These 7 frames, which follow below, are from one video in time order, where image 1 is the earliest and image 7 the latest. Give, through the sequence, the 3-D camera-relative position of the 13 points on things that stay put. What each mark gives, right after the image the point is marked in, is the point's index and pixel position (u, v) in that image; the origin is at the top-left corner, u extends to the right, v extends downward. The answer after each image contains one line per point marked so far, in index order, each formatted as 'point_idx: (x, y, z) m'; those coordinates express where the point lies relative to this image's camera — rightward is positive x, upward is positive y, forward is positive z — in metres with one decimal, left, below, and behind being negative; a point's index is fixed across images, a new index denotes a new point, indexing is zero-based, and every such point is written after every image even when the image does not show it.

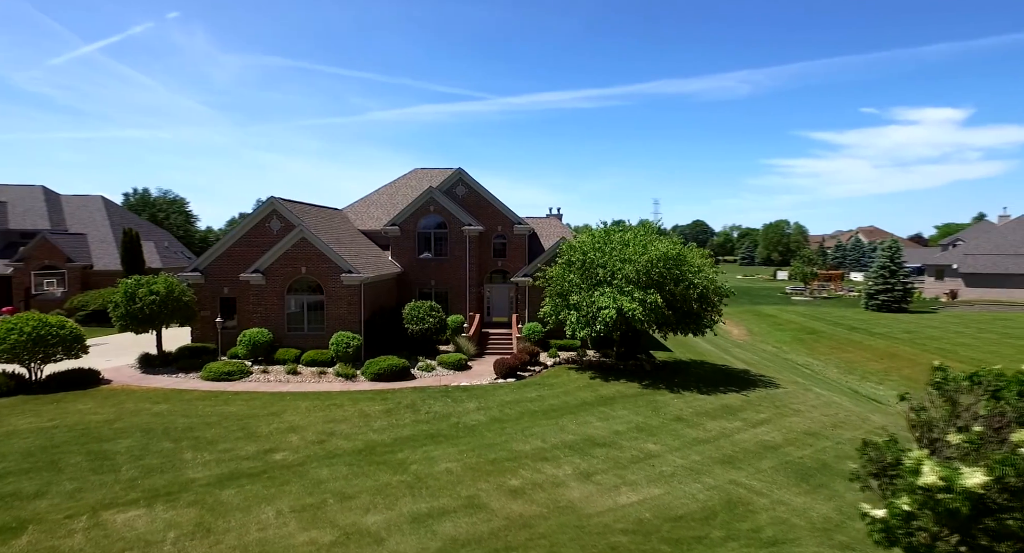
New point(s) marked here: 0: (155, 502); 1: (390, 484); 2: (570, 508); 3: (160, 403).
0: (-6.7, -4.2, +11.3) m
1: (-2.5, -4.3, +12.3) m
2: (+1.2, -4.4, +11.3) m
3: (-10.7, -3.9, +18.1) m
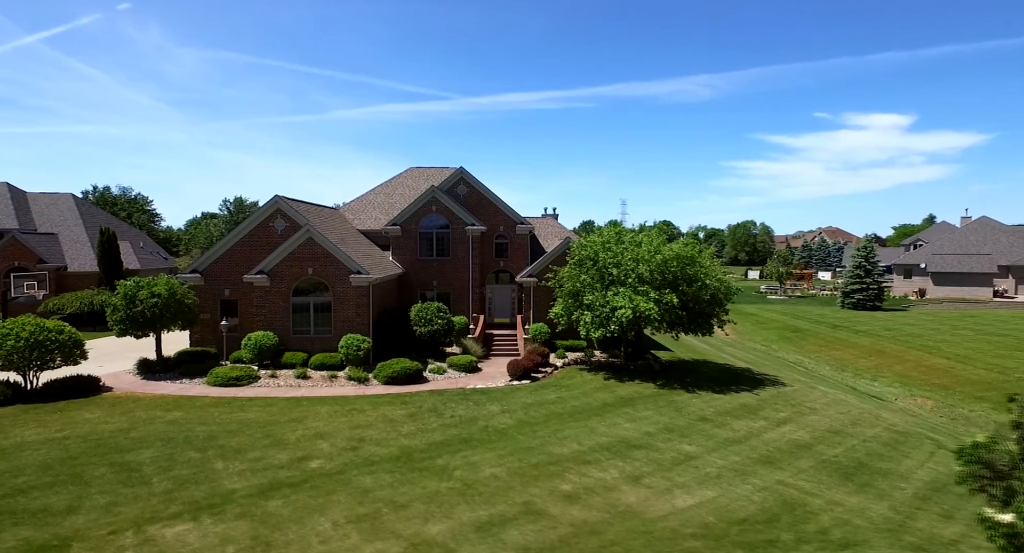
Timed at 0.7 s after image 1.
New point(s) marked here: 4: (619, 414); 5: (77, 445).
0: (-5.6, -4.3, +10.7) m
1: (-1.4, -4.3, +11.9) m
2: (+2.3, -4.4, +11.1) m
3: (-9.9, -3.9, +17.3) m
4: (+3.5, -4.4, +18.9) m
5: (-10.4, -4.0, +14.3) m
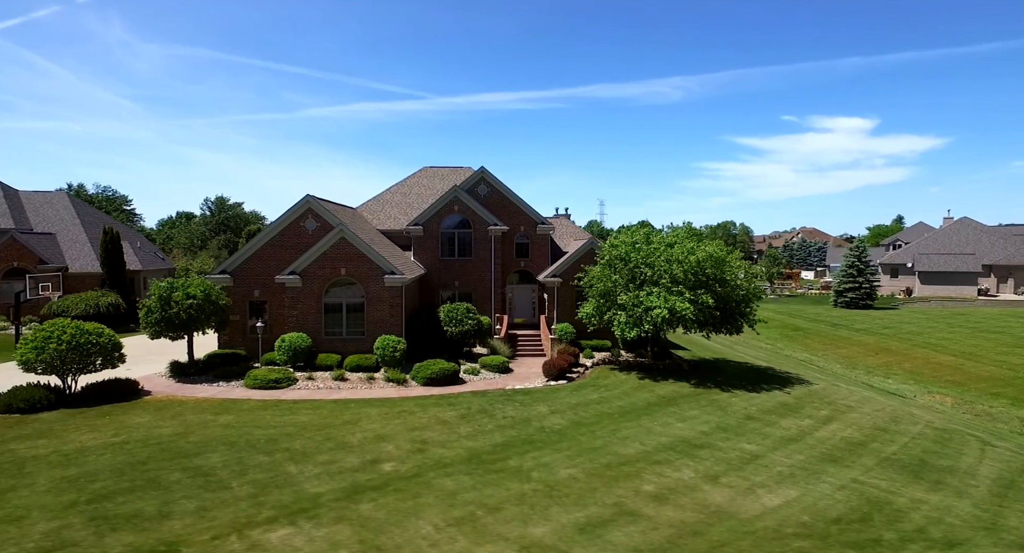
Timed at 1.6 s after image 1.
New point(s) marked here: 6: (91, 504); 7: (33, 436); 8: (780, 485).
0: (-3.8, -4.3, +10.5) m
1: (+0.3, -4.3, +11.9) m
2: (+4.0, -4.4, +11.1) m
3: (-8.3, -3.9, +17.1) m
4: (+5.0, -4.4, +18.9) m
5: (-8.7, -4.1, +14.0) m
6: (-7.7, -4.2, +11.0) m
7: (-11.9, -4.0, +14.8) m
8: (+5.7, -4.4, +12.6) m
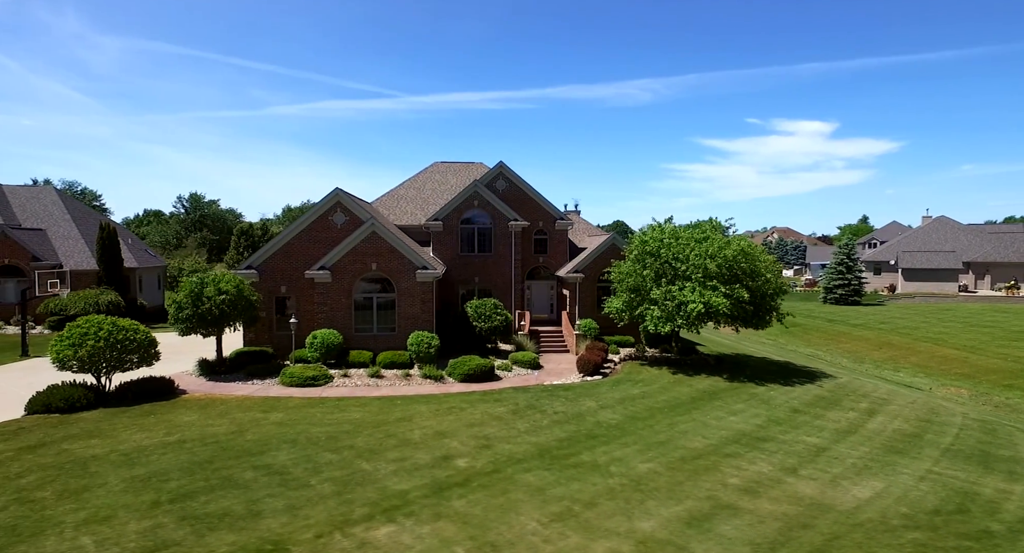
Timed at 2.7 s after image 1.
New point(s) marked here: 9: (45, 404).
0: (-2.0, -4.1, +10.2) m
1: (+2.0, -4.2, +11.7) m
2: (+5.8, -4.2, +11.0) m
3: (-6.8, -3.8, +16.6) m
4: (+6.5, -4.2, +18.9) m
5: (-7.1, -3.9, +13.5) m
6: (-5.9, -4.0, +10.5) m
7: (-10.2, -3.8, +14.2) m
8: (+7.4, -4.3, +12.6) m
9: (-12.4, -3.4, +15.7) m
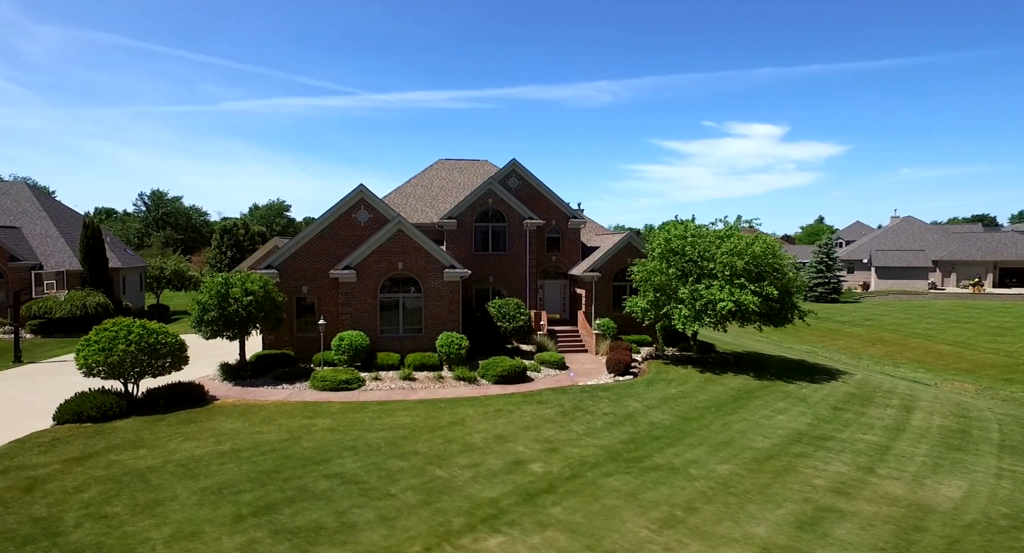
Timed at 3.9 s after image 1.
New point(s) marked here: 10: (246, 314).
0: (-0.2, -4.1, +9.8) m
1: (+3.8, -4.1, +11.4) m
2: (+7.5, -4.2, +11.0) m
3: (-5.3, -3.8, +15.9) m
4: (+7.9, -4.1, +18.8) m
5: (-5.4, -3.9, +12.8) m
6: (-4.2, -4.0, +9.9) m
7: (-8.6, -3.8, +13.4) m
8: (+9.1, -4.2, +12.6) m
9: (-10.9, -3.4, +14.8) m
10: (-8.8, -1.2, +19.6) m
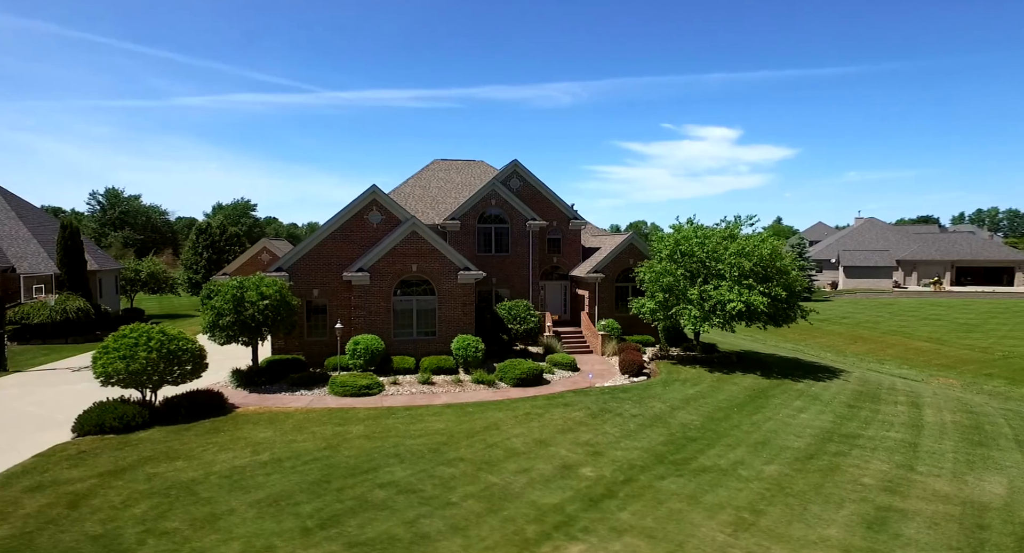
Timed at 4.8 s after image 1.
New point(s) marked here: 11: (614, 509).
0: (+1.0, -4.2, +9.7) m
1: (+4.9, -4.2, +11.6) m
2: (+8.7, -4.2, +11.3) m
3: (-4.3, -3.9, +15.6) m
4: (+8.7, -4.2, +19.1) m
5: (-4.4, -4.0, +12.5) m
6: (-2.9, -4.1, +9.6) m
7: (-7.6, -3.9, +12.8) m
8: (+10.2, -4.3, +12.9) m
9: (-9.9, -3.5, +14.2) m
10: (-8.1, -1.3, +19.1) m
11: (+1.8, -4.2, +10.7) m
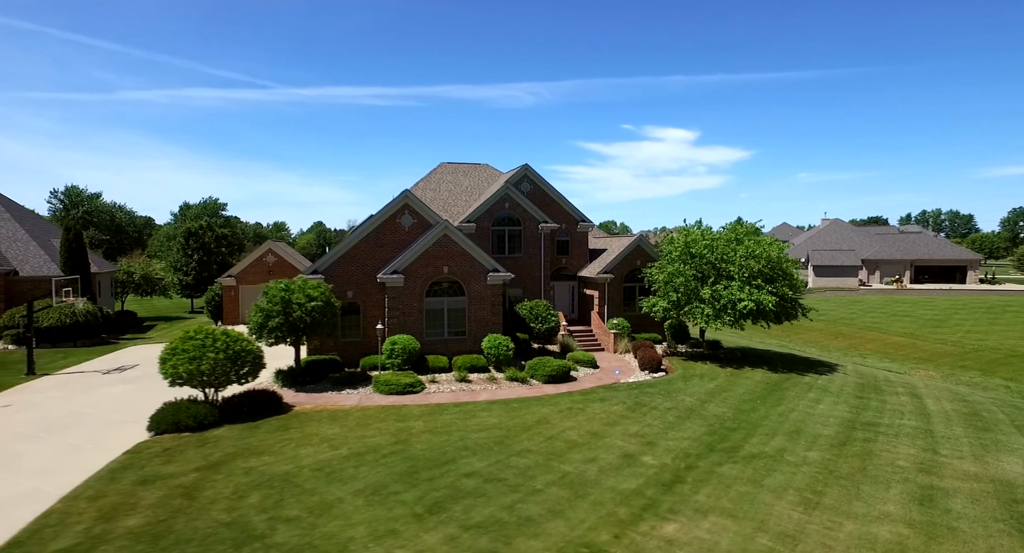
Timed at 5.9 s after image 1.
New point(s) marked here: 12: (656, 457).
0: (+2.7, -4.3, +10.7) m
1: (+6.5, -4.3, +12.8) m
2: (+10.3, -4.3, +12.6) m
3: (-2.9, -4.0, +16.3) m
4: (+9.9, -4.2, +20.5) m
5: (-2.8, -4.1, +13.2) m
6: (-1.2, -4.2, +10.4) m
7: (-6.0, -4.0, +13.5) m
8: (+11.7, -4.3, +14.4) m
9: (-8.4, -3.6, +14.7) m
10: (-6.8, -1.4, +19.7) m
11: (+3.5, -4.3, +11.7) m
12: (+3.3, -4.2, +13.8) m
